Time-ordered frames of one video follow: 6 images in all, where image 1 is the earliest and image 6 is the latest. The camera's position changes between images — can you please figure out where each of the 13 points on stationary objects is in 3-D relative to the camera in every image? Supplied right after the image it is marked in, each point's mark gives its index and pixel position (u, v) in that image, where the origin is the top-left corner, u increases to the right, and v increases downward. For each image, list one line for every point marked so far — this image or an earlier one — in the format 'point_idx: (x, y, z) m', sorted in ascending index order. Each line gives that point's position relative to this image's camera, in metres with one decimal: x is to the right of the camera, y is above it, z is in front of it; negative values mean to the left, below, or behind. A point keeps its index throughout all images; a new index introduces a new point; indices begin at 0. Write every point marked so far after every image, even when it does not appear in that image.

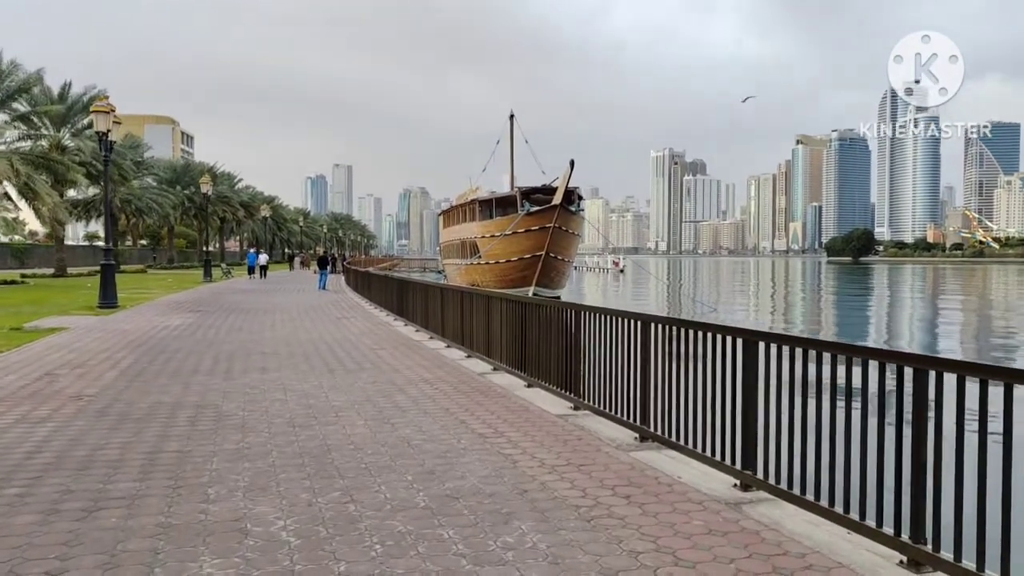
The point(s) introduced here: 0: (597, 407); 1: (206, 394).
0: (+0.9, -1.2, +8.6) m
1: (-3.5, -1.2, +9.6) m
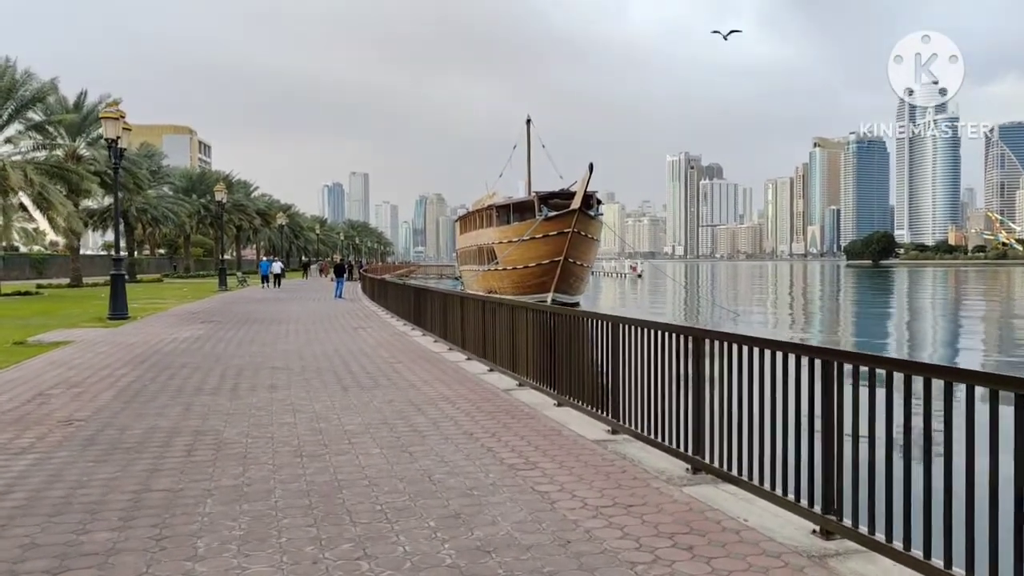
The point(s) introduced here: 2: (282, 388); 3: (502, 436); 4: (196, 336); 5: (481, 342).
0: (+1.1, -1.3, +7.7) m
1: (-3.2, -1.3, +8.8) m
2: (-2.9, -1.3, +10.9) m
3: (-0.1, -1.4, +7.9) m
4: (-6.8, -1.1, +18.3) m
5: (-0.5, -0.9, +13.7) m
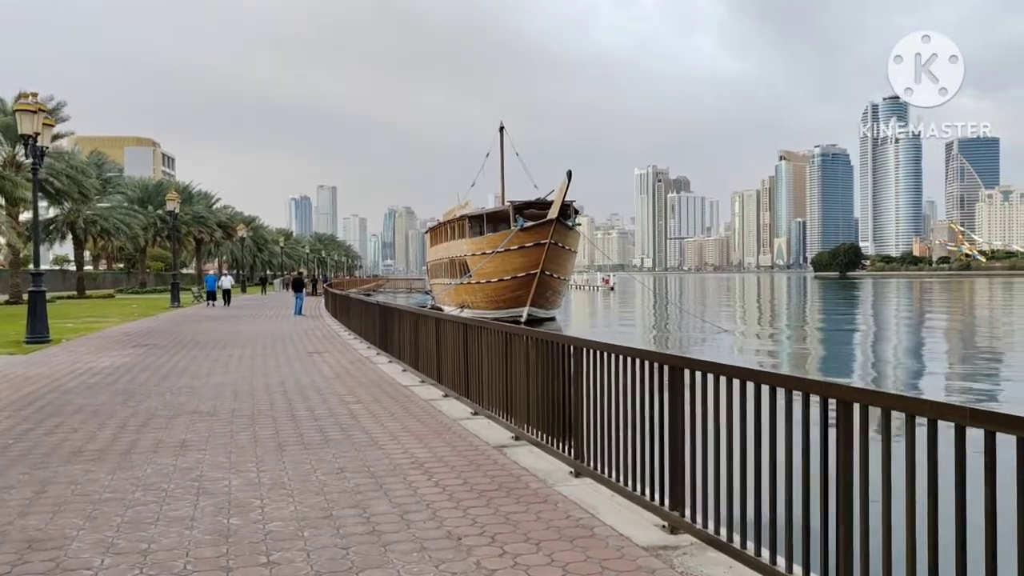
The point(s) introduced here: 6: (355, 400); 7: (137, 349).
0: (+1.2, -1.5, +5.0) m
1: (-3.1, -1.5, +5.9) m
2: (-3.0, -1.5, +8.0) m
3: (0.0, -1.6, +5.2) m
4: (-7.2, -1.4, +15.3) m
5: (-0.7, -1.2, +11.0) m
6: (-2.1, -1.5, +11.2) m
7: (-8.6, -1.4, +19.2) m
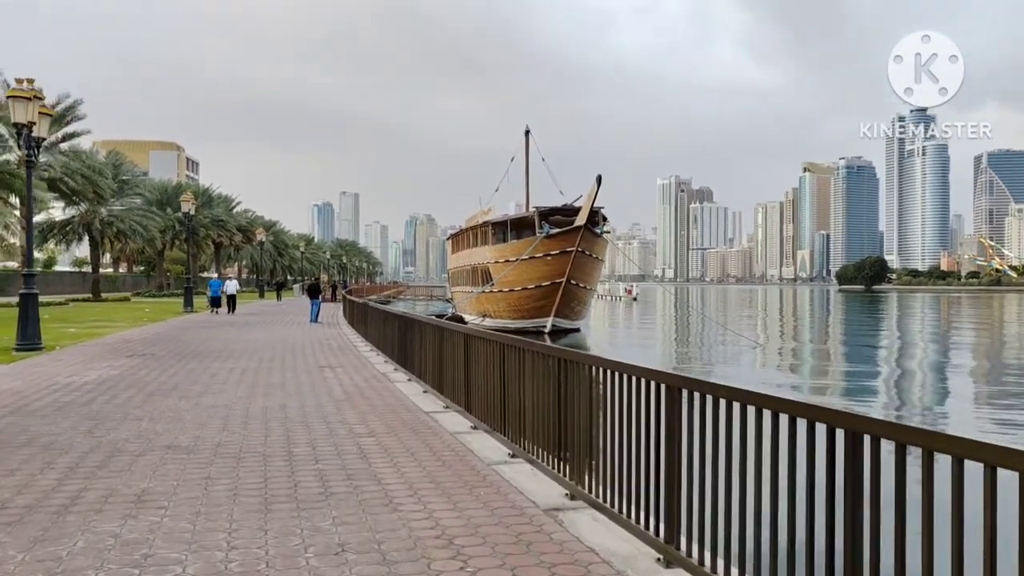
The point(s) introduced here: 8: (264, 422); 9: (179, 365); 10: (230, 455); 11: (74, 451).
0: (+1.6, -1.5, +3.0) m
1: (-2.8, -1.6, +4.0) m
2: (-2.6, -1.6, +6.1) m
3: (+0.3, -1.6, +3.2) m
4: (-6.6, -1.5, +13.6) m
5: (-0.2, -1.3, +9.0) m
6: (-1.6, -1.6, +9.3) m
7: (-7.9, -1.5, +17.5) m
8: (-2.9, -1.6, +9.8) m
9: (-6.4, -1.5, +16.3) m
10: (-2.7, -1.6, +8.0) m
11: (-4.1, -1.5, +8.0) m
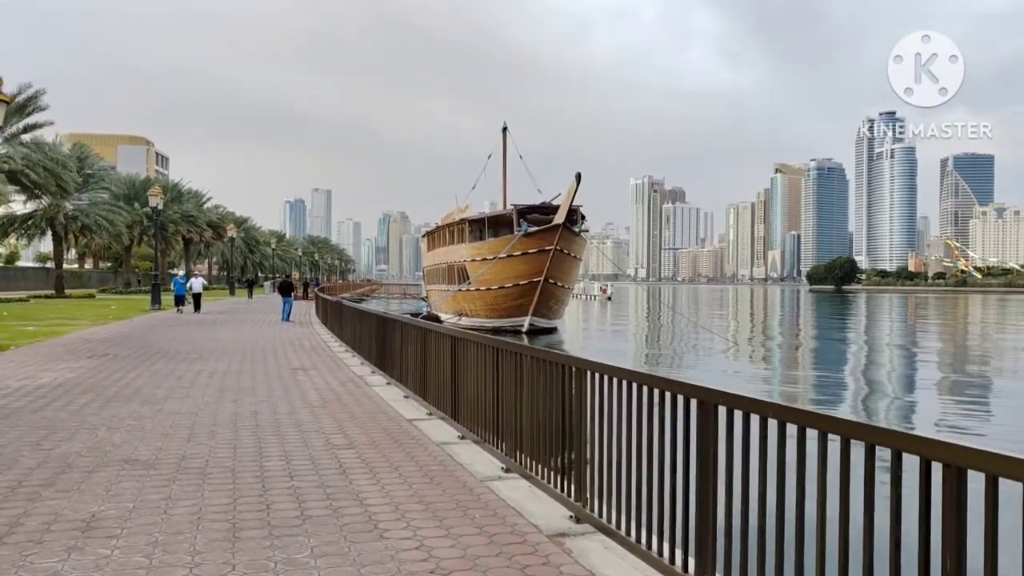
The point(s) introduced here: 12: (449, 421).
0: (+1.7, -1.6, +2.4) m
1: (-2.7, -1.5, +3.3) m
2: (-2.6, -1.5, +5.4) m
3: (+0.4, -1.6, +2.6) m
4: (-6.8, -1.4, +12.7) m
5: (-0.3, -1.3, +8.3) m
6: (-1.7, -1.6, +8.6) m
7: (-8.2, -1.4, +16.6) m
8: (-3.0, -1.5, +9.0) m
9: (-6.7, -1.4, +15.4) m
10: (-2.7, -1.5, +7.2) m
11: (-4.2, -1.5, +7.2) m
12: (-0.7, -1.5, +9.6) m
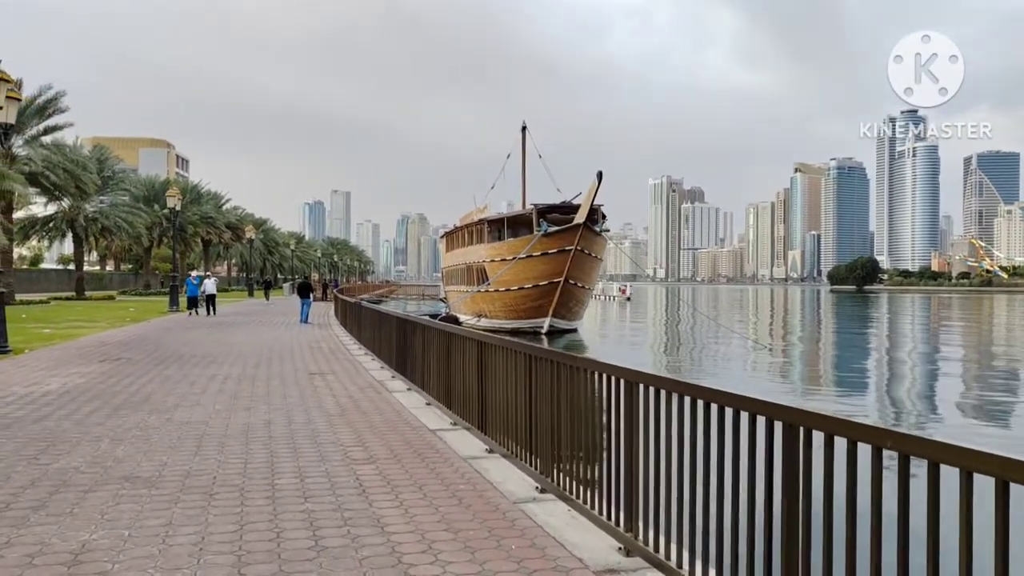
0: (+1.8, -1.6, +1.6) m
1: (-2.5, -1.6, +2.6) m
2: (-2.3, -1.6, +4.7) m
3: (+0.6, -1.6, +1.9) m
4: (-6.4, -1.5, +12.1) m
5: (0.0, -1.3, +7.7) m
6: (-1.4, -1.6, +7.9) m
7: (-7.7, -1.4, +16.0) m
8: (-2.7, -1.5, +8.4) m
9: (-6.3, -1.5, +14.9) m
10: (-2.5, -1.6, +6.6) m
11: (-3.9, -1.5, +6.6) m
12: (-0.4, -1.5, +8.9) m
